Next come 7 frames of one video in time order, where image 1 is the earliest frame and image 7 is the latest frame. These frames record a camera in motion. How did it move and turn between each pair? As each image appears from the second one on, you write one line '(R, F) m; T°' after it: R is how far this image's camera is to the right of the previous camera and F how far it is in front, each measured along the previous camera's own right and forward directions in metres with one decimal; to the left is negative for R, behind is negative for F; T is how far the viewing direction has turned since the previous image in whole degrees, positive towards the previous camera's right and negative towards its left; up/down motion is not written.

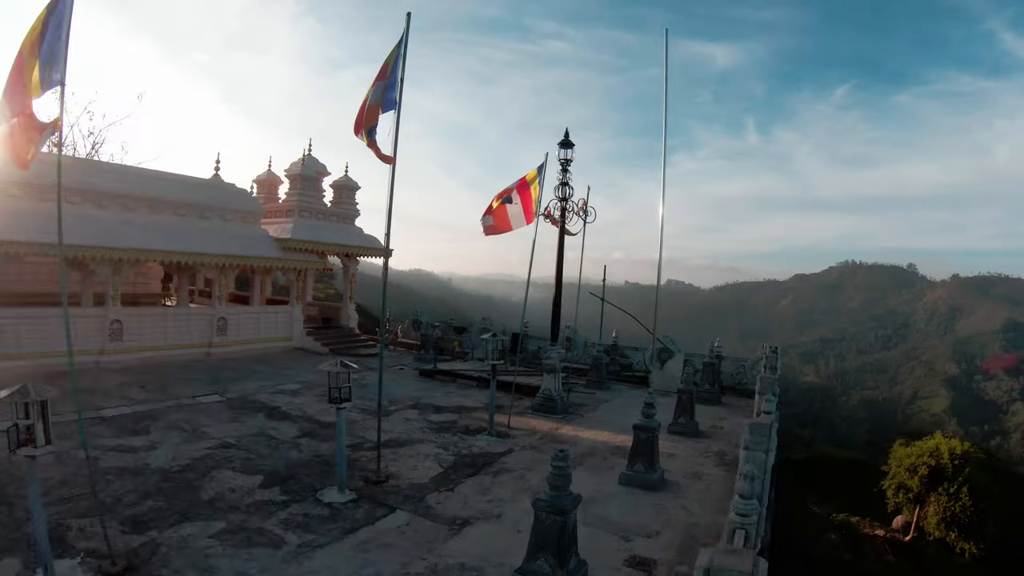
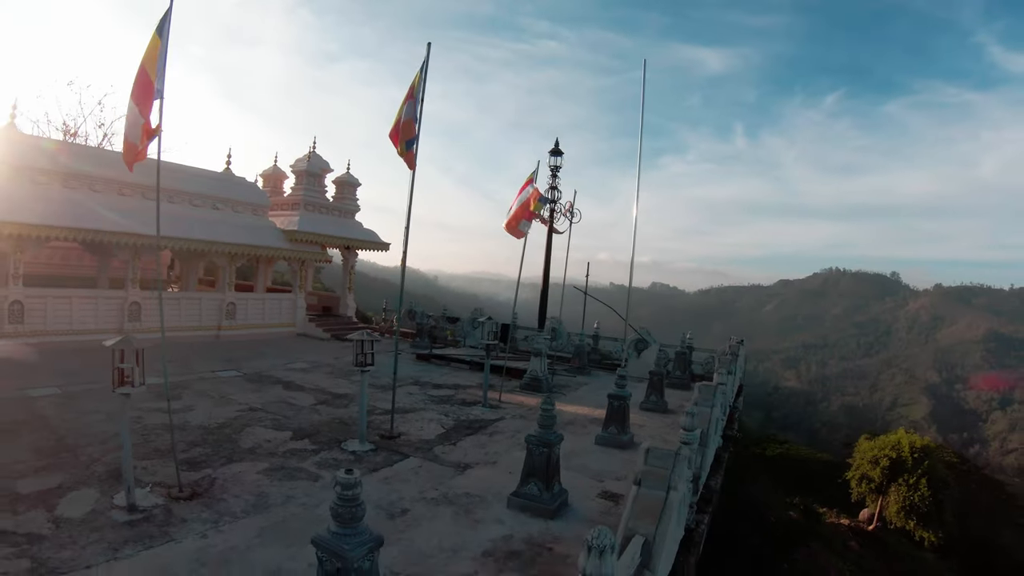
(+0.6, -0.9) m; -15°
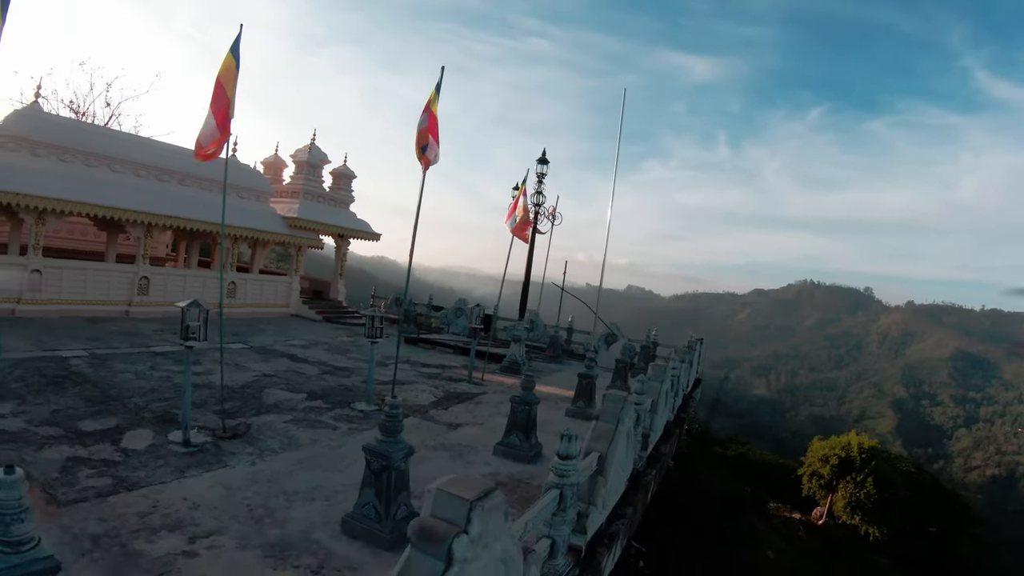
(0.0, -0.2) m; +1°
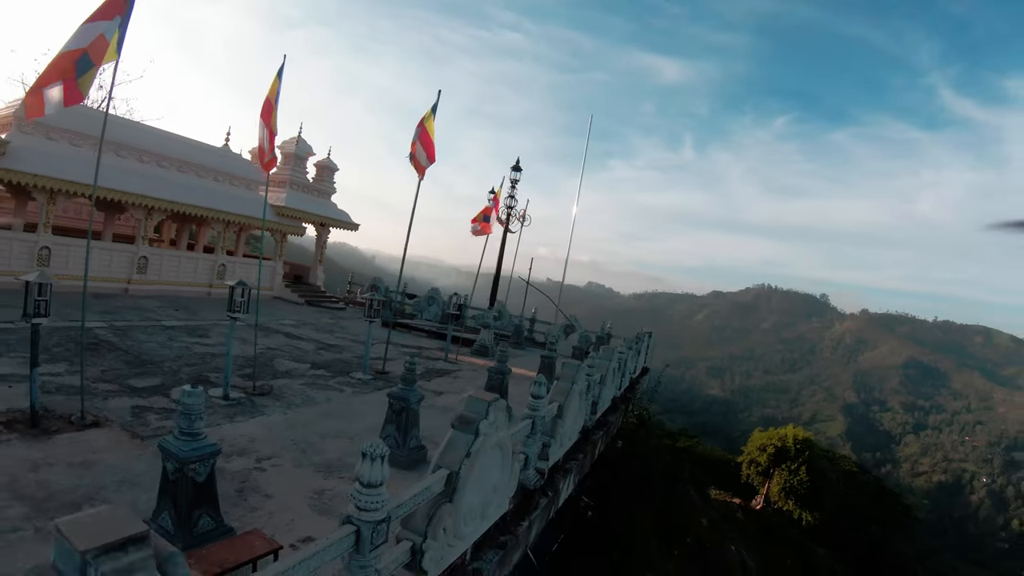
(0.0, -0.3) m; +2°
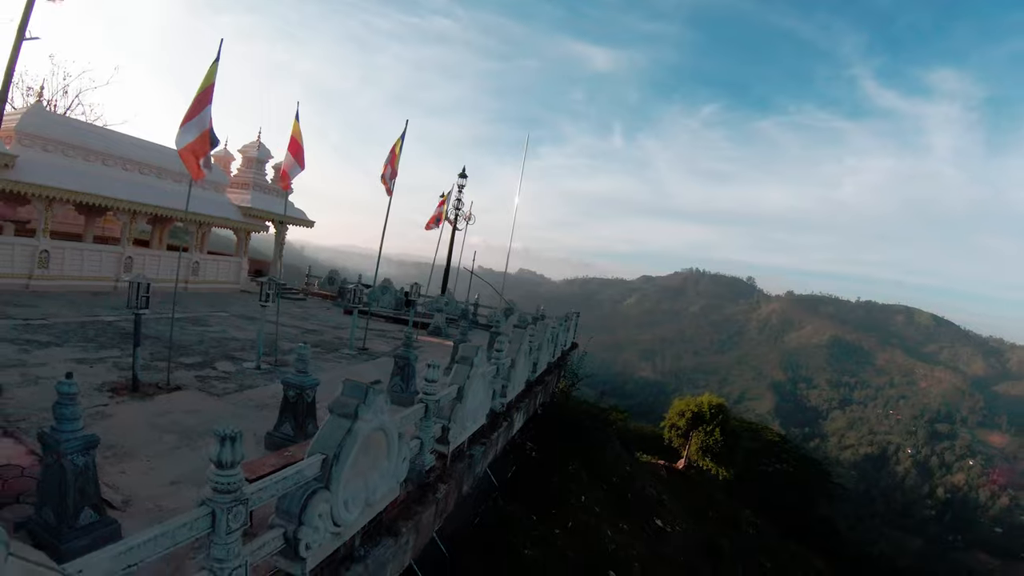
(0.0, -0.4) m; +4°
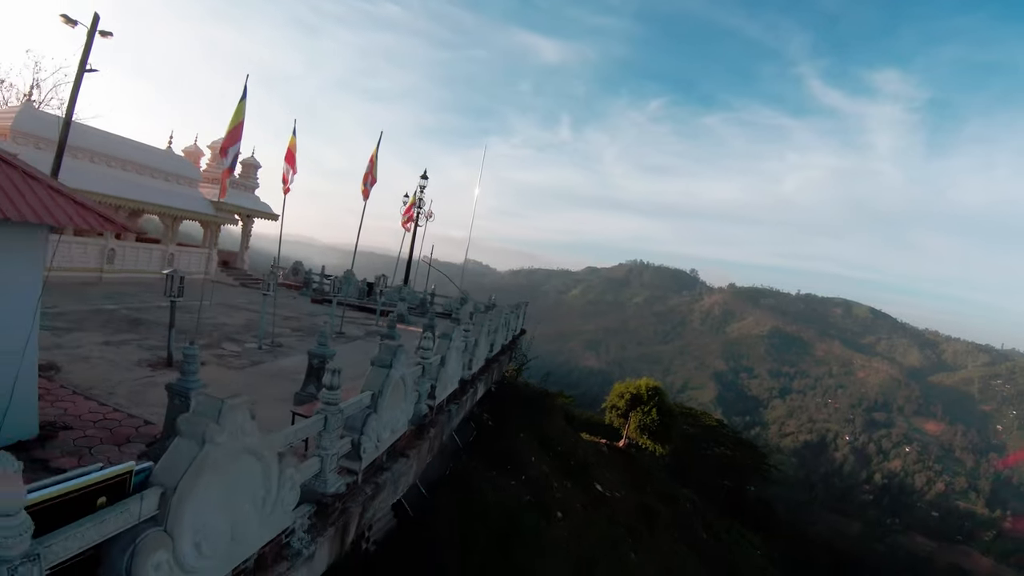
(0.0, -0.3) m; +3°
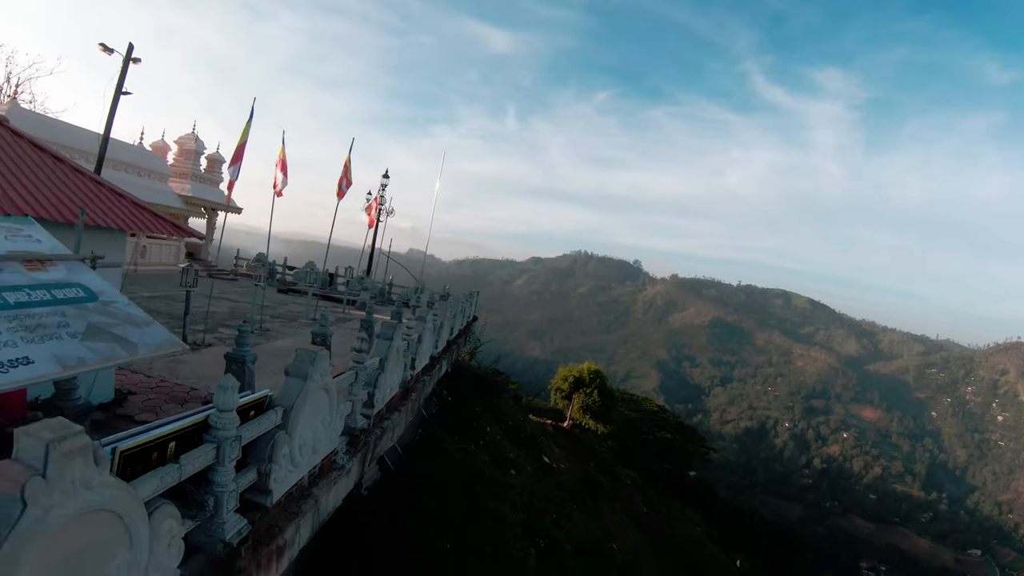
(0.0, -0.3) m; +3°
